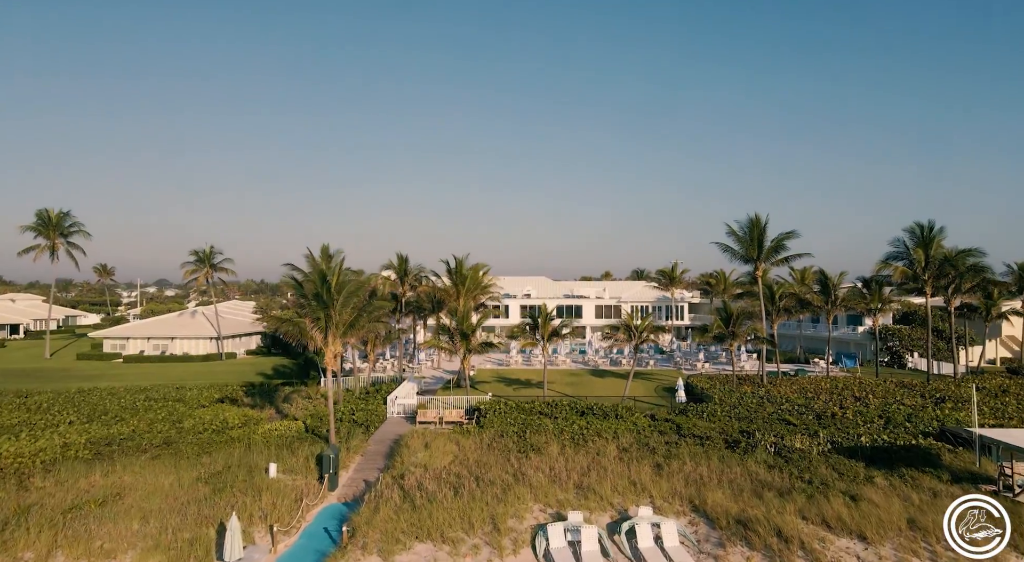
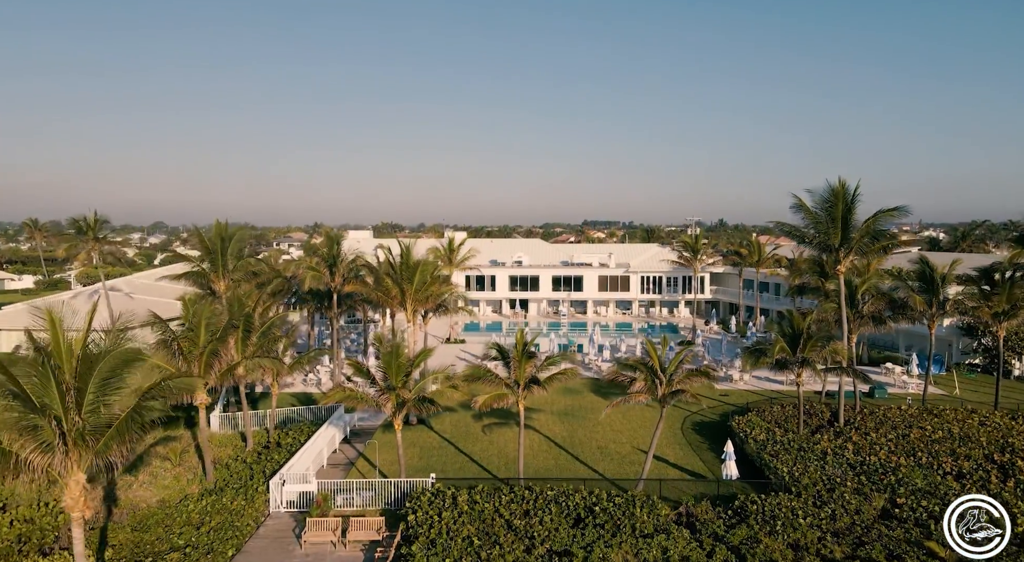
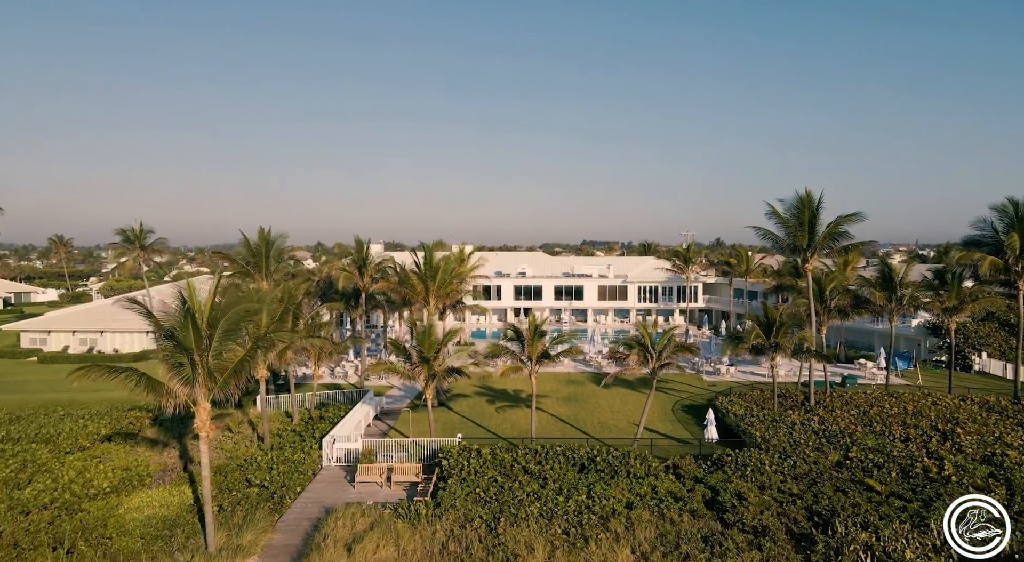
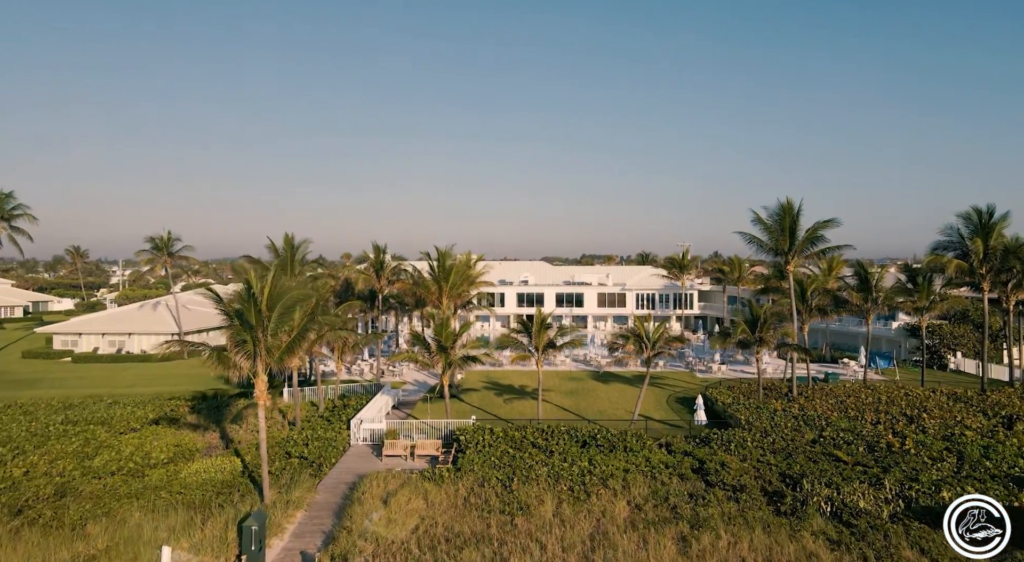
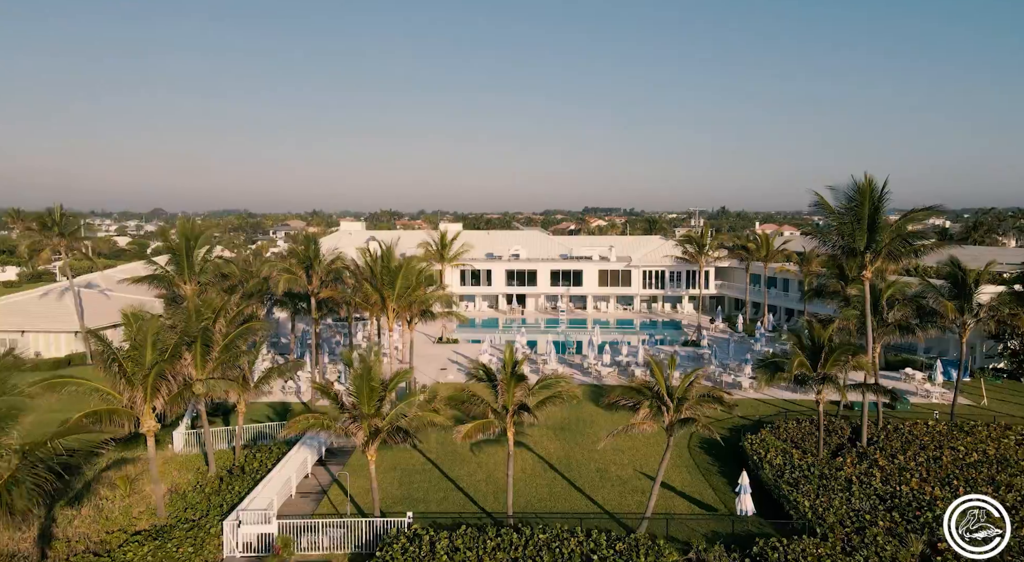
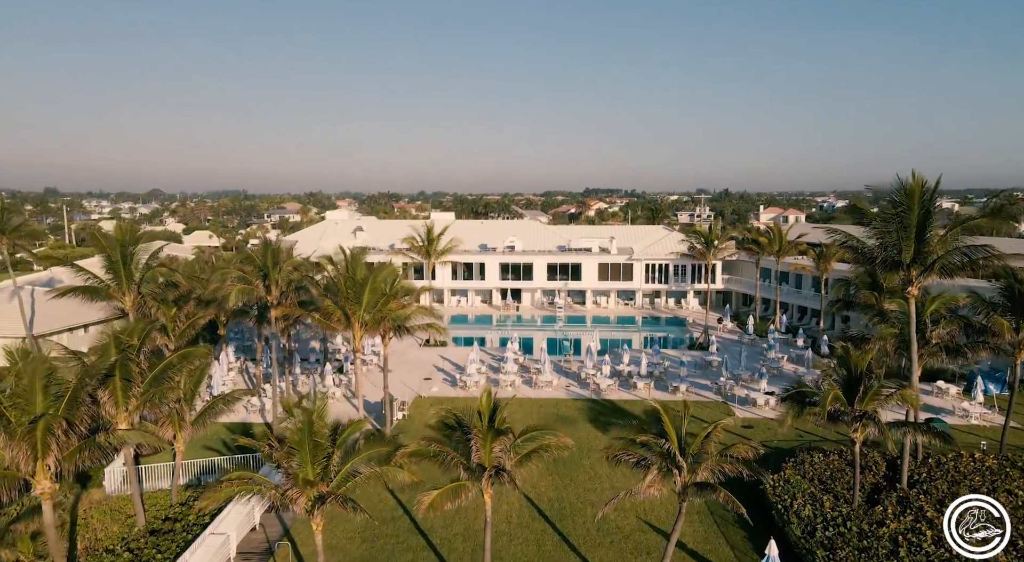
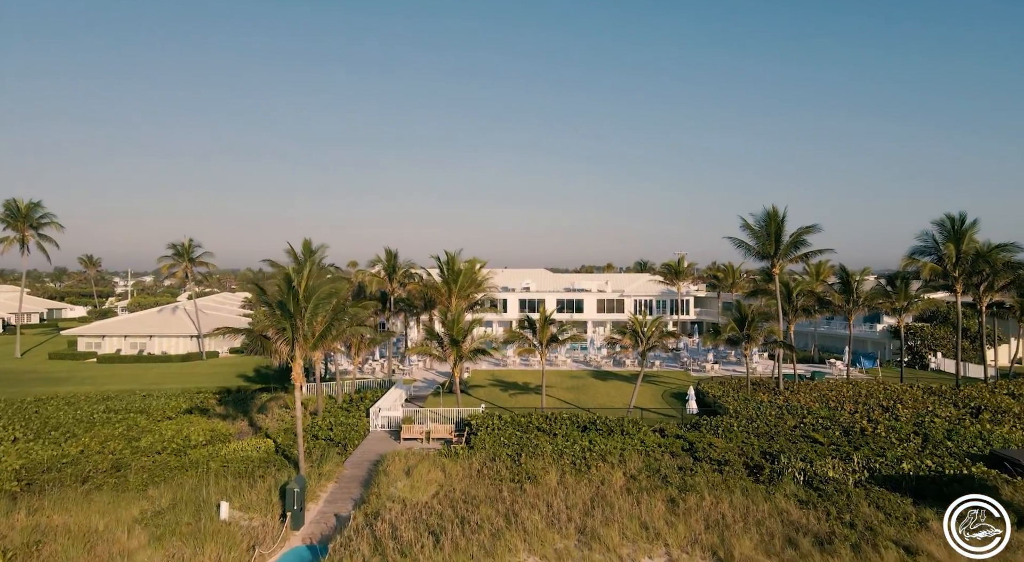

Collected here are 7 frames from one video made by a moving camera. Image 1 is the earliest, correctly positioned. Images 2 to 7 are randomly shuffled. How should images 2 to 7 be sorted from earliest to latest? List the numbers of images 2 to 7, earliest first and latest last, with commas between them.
7, 4, 3, 2, 5, 6
